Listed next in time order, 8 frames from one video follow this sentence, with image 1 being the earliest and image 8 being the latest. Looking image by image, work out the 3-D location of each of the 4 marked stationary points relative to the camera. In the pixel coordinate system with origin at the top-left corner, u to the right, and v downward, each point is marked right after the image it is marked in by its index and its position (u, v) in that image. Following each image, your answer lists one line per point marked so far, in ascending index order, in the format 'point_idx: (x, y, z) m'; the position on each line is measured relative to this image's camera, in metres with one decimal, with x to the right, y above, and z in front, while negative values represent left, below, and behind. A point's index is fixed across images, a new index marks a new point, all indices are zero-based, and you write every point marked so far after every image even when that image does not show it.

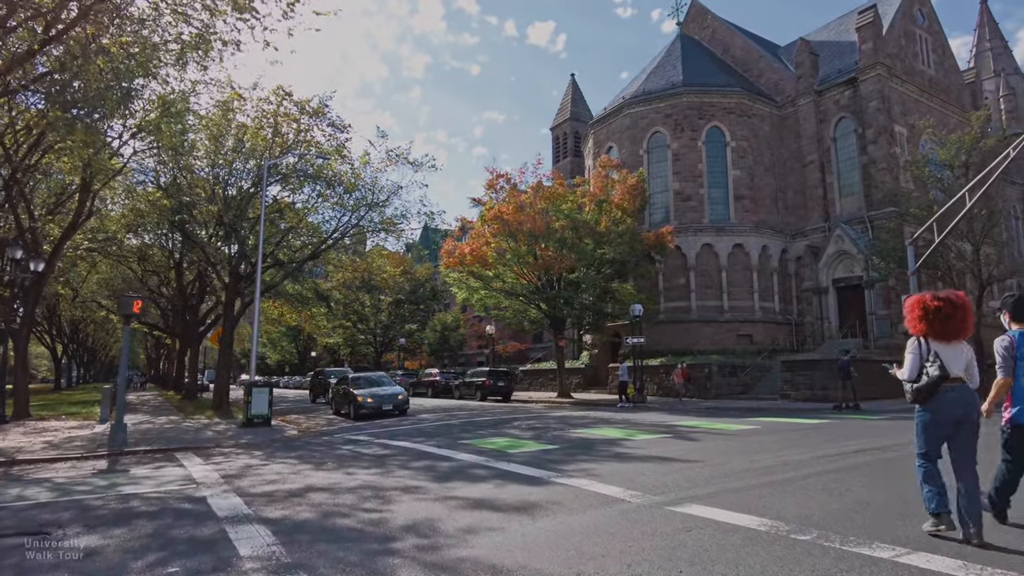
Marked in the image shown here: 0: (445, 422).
0: (-1.6, -3.2, +15.5) m
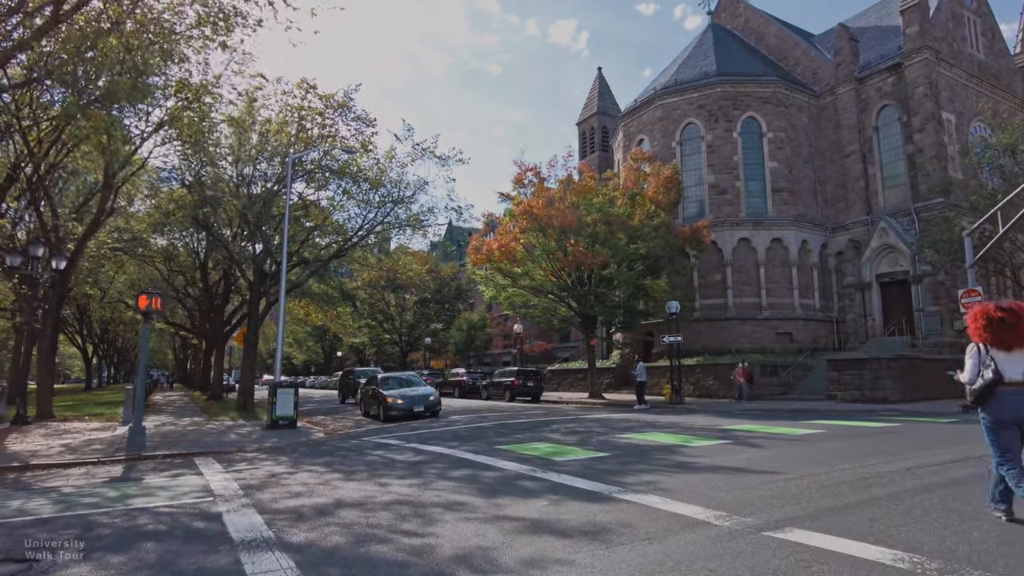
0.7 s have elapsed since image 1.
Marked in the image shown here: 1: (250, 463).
0: (-0.8, -3.1, +14.7) m
1: (-3.7, -2.5, +9.1) m
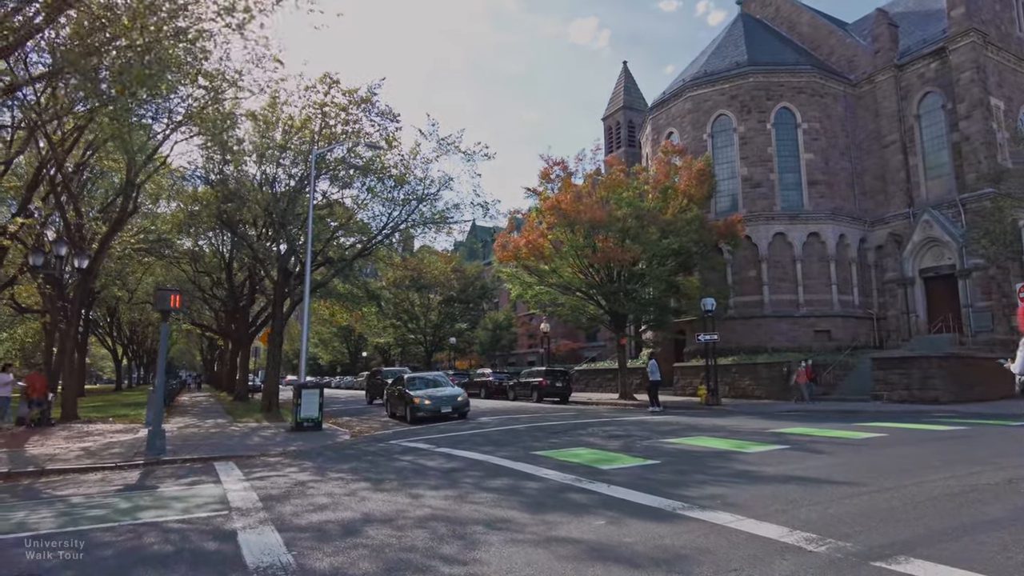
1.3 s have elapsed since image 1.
0: (0.0, -3.0, +14.1) m
1: (-3.2, -2.4, +8.6) m
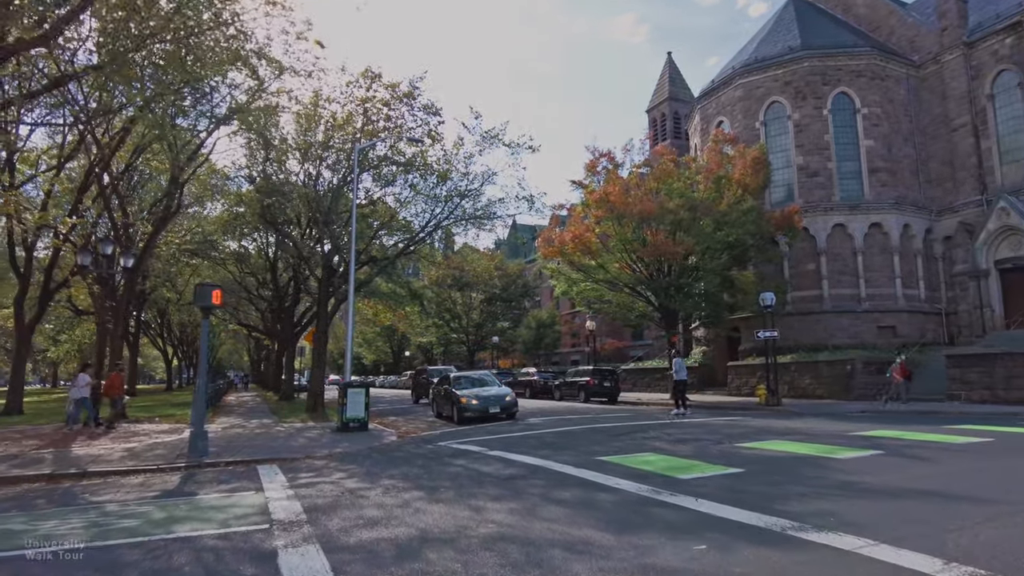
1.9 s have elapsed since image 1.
0: (+1.1, -2.9, +13.4) m
1: (-2.4, -2.3, +8.0) m
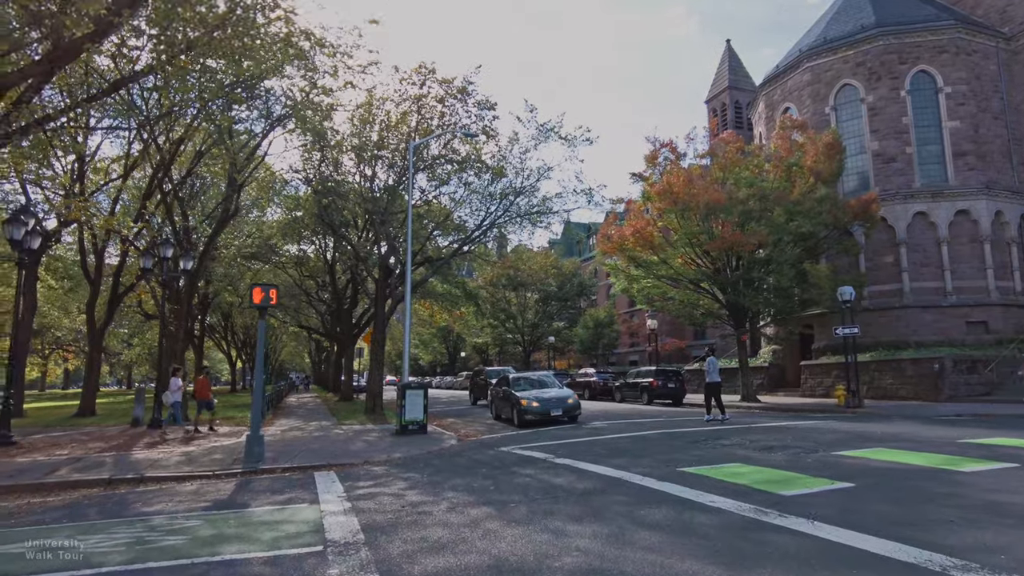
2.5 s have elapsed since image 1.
0: (+2.3, -2.8, +12.5) m
1: (-1.6, -2.3, +7.5) m
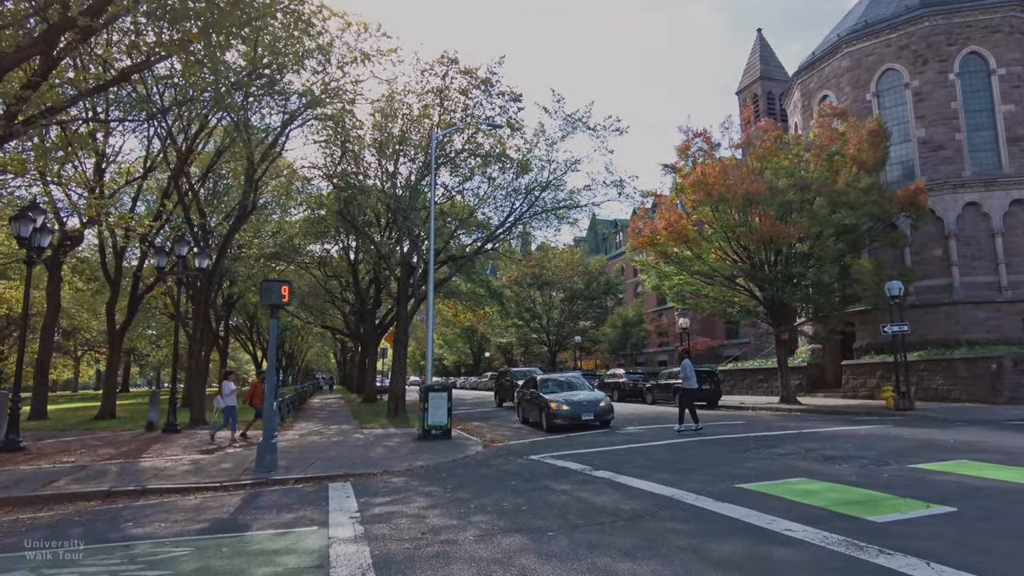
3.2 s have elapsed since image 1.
0: (+2.9, -2.7, +11.6) m
1: (-1.2, -2.2, +6.7) m
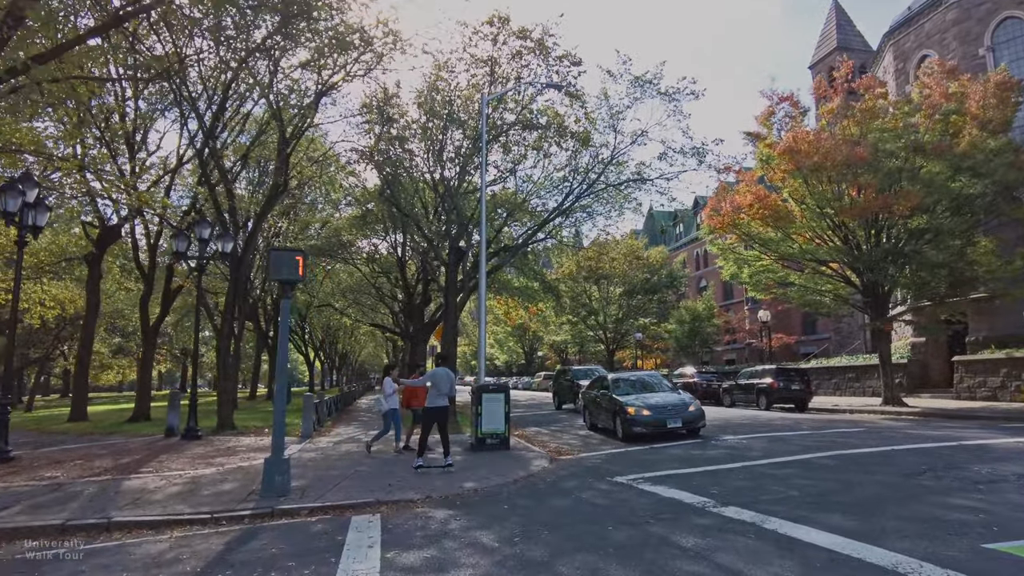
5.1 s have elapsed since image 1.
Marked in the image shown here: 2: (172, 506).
0: (+3.9, -2.3, +9.0) m
1: (-0.5, -1.9, +4.5) m
2: (-3.5, -2.3, +6.7) m
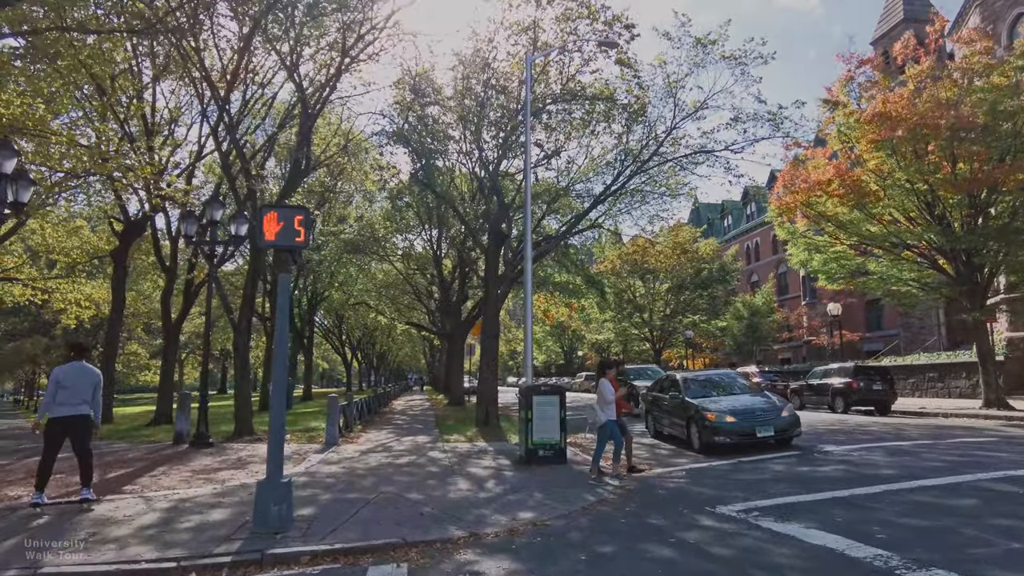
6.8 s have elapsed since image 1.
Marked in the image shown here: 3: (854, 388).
0: (+4.6, -2.0, +6.9) m
1: (-0.1, -1.6, +2.6) m
2: (-2.9, -2.0, +5.0) m
3: (+10.1, -2.9, +19.1) m
